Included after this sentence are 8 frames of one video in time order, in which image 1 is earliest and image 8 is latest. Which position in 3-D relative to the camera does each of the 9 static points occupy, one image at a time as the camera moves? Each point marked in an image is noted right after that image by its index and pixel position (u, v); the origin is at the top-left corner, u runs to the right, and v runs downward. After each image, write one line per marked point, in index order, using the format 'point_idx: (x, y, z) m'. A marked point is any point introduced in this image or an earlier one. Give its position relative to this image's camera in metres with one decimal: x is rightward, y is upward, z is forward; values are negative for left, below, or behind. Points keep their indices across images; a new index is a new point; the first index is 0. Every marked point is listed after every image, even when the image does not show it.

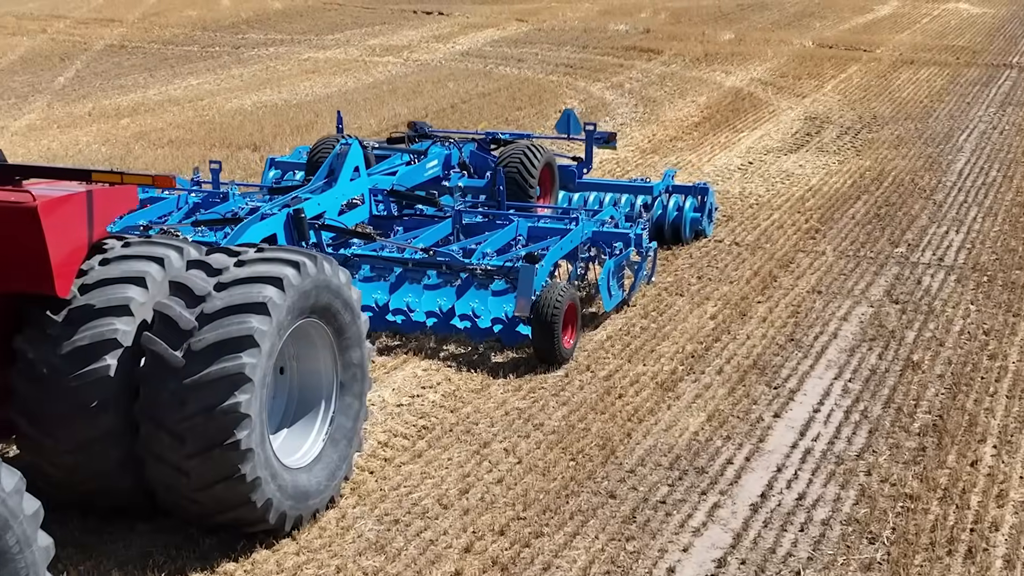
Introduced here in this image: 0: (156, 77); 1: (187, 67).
0: (-4.3, +2.5, +18.5) m
1: (-4.1, +2.8, +19.4) m
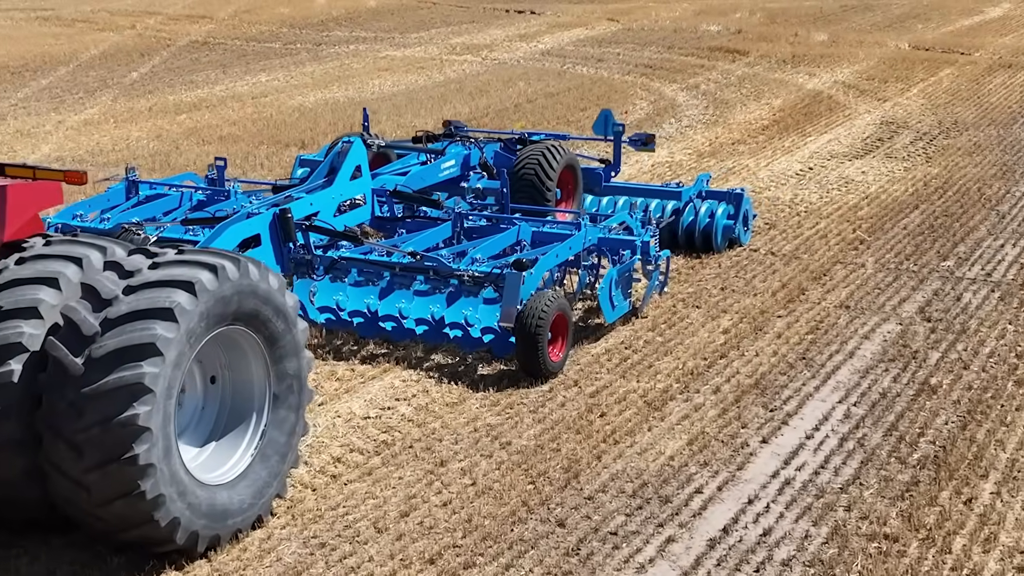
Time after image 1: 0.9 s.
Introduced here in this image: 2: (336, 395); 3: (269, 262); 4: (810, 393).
0: (-3.4, +2.6, +18.4) m
1: (-3.1, +2.8, +19.3) m
2: (-0.8, -0.5, +7.1) m
3: (-1.2, +0.1, +7.7) m
4: (+1.4, -0.5, +7.1) m
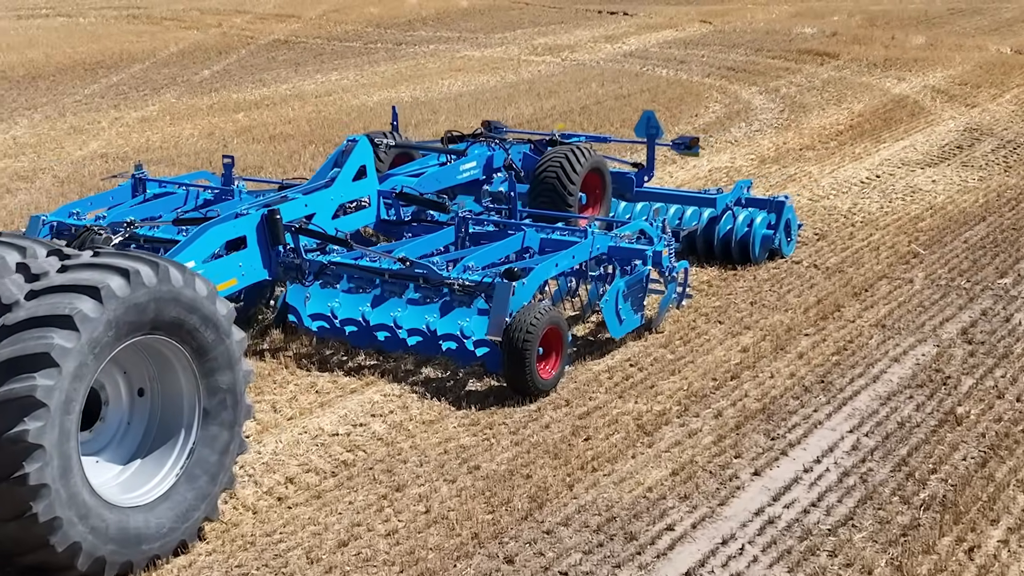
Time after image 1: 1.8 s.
0: (-2.5, +2.6, +18.1) m
1: (-2.2, +2.8, +19.0) m
2: (-0.9, -0.5, +6.7) m
3: (-1.2, +0.1, +7.3) m
4: (+1.3, -0.6, +6.5) m
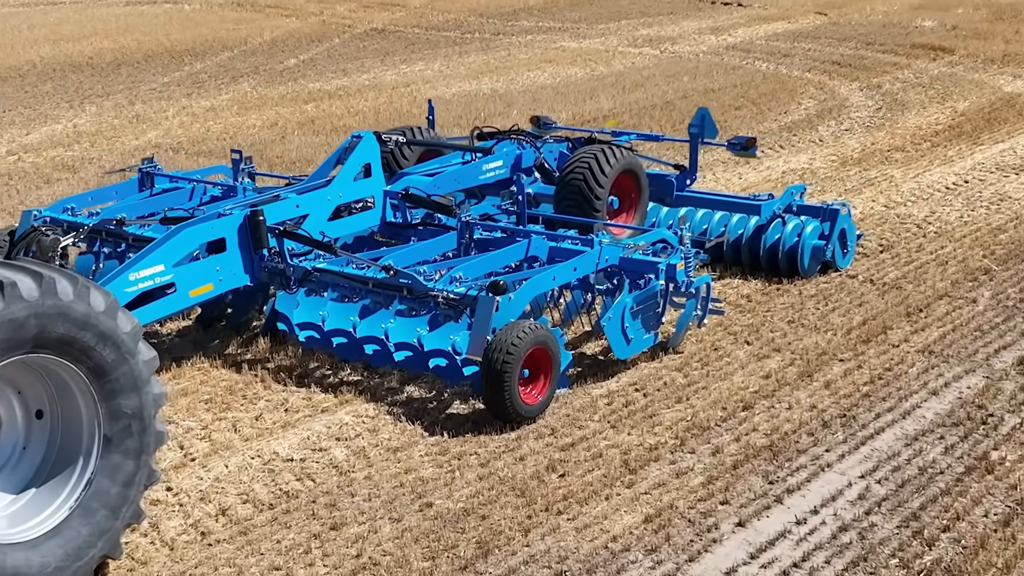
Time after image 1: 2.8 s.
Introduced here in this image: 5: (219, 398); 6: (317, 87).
0: (-1.4, +2.6, +17.7) m
1: (-1.0, +2.8, +18.5) m
2: (-1.0, -0.6, +6.1) m
3: (-1.2, +0.1, +6.8) m
4: (+1.2, -0.7, +5.7) m
5: (-1.2, -0.5, +6.5) m
6: (-2.0, +2.0, +15.6) m
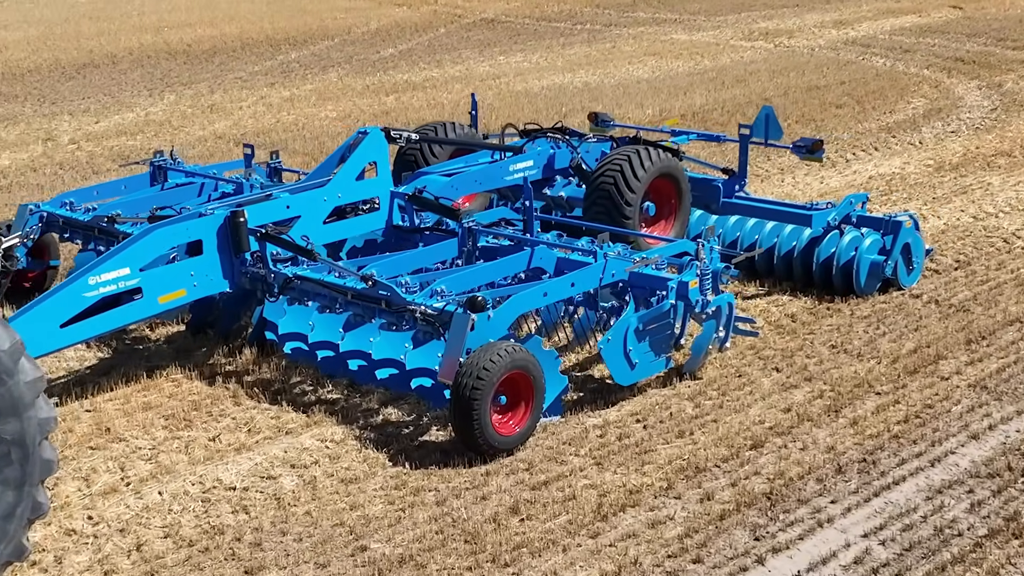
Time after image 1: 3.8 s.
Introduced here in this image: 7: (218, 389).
0: (-0.3, +2.6, +17.1) m
1: (+0.2, +2.8, +17.9) m
2: (-1.1, -0.6, +5.6) m
3: (-1.2, 0.0, +6.3) m
4: (+1.0, -0.7, +5.0) m
5: (-1.3, -0.5, +6.0) m
6: (-1.0, +2.1, +15.1) m
7: (-1.2, -0.4, +6.3) m
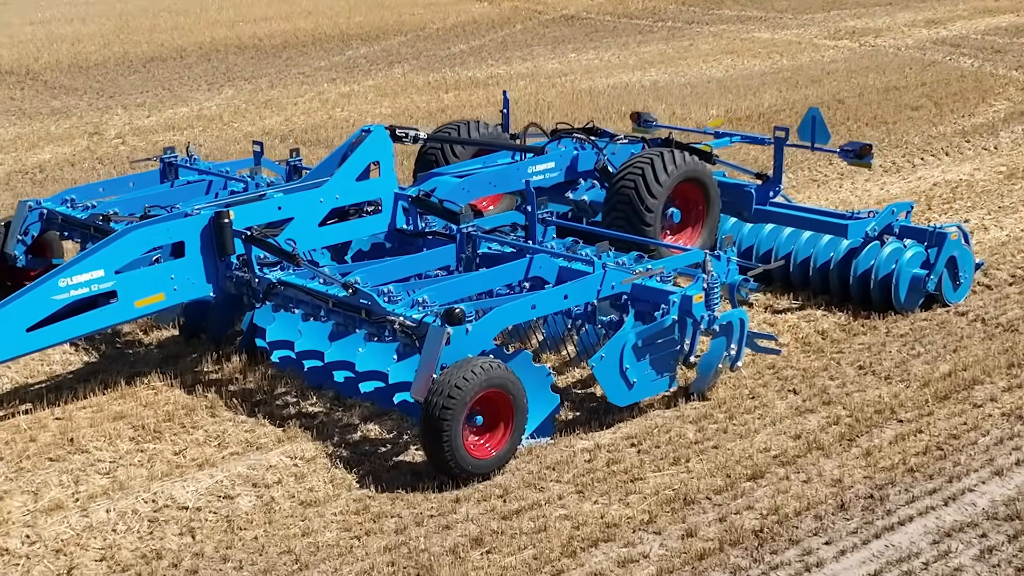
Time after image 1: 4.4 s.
0: (+0.5, +2.6, +16.7) m
1: (+1.1, +2.8, +17.5) m
2: (-1.1, -0.6, +5.3) m
3: (-1.2, 0.0, +6.0) m
4: (+0.9, -0.8, +4.6) m
5: (-1.3, -0.5, +5.7) m
6: (-0.4, +2.0, +14.7) m
7: (-1.2, -0.4, +5.9) m
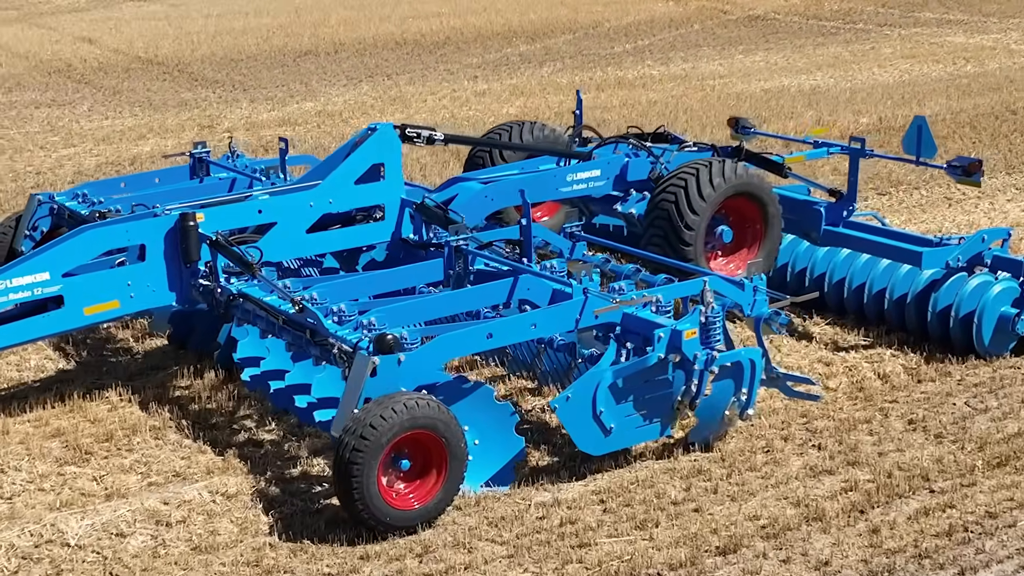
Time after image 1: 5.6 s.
0: (+2.2, +2.4, +15.8) m
1: (+2.9, +2.6, +16.5) m
2: (-1.3, -0.7, +4.8) m
3: (-1.3, 0.0, +5.5) m
4: (+0.6, -0.9, +3.7) m
5: (-1.4, -0.5, +5.2) m
6: (+1.0, +1.9, +14.0) m
7: (-1.3, -0.5, +5.4) m
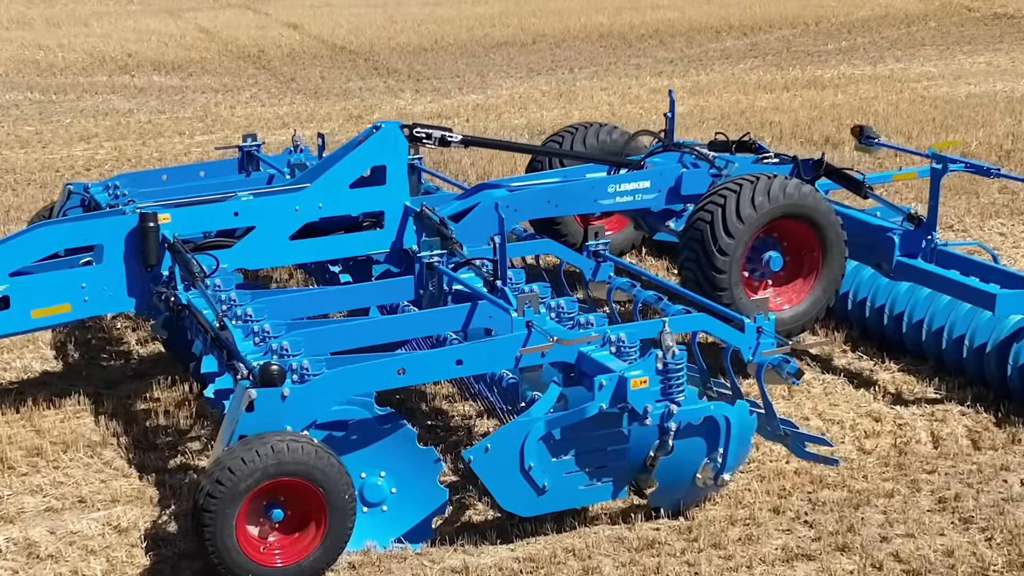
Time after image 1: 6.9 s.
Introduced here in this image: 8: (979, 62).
0: (+4.1, +2.2, +14.5) m
1: (+5.0, +2.4, +15.1) m
2: (-1.5, -0.7, +4.4) m
3: (-1.3, 0.0, +5.1) m
4: (+0.1, -1.0, +3.0) m
5: (-1.6, -0.5, +4.8) m
6: (+2.6, +1.8, +13.0) m
7: (-1.4, -0.5, +5.0) m
8: (+4.2, +2.0, +13.7) m
